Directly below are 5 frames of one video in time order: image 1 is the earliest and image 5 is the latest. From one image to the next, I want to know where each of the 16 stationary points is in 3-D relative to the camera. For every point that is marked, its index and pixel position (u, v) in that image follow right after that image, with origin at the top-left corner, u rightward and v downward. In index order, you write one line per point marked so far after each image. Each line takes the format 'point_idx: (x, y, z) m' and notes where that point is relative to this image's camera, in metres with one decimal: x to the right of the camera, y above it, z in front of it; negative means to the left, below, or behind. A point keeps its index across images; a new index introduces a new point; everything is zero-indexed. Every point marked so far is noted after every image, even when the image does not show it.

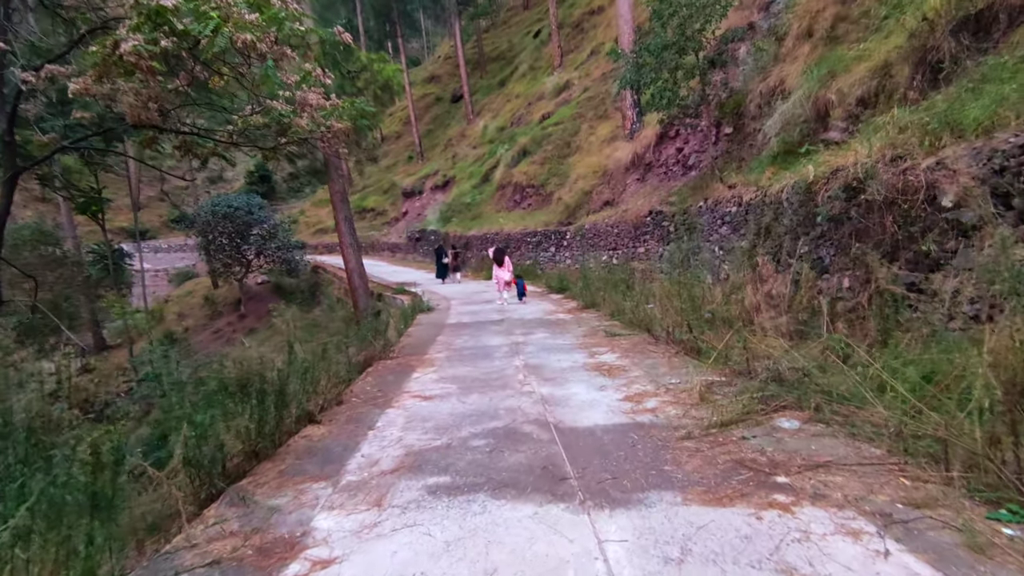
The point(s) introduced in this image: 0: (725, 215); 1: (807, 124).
0: (+3.7, +1.3, +9.7) m
1: (+4.6, +2.5, +8.6) m
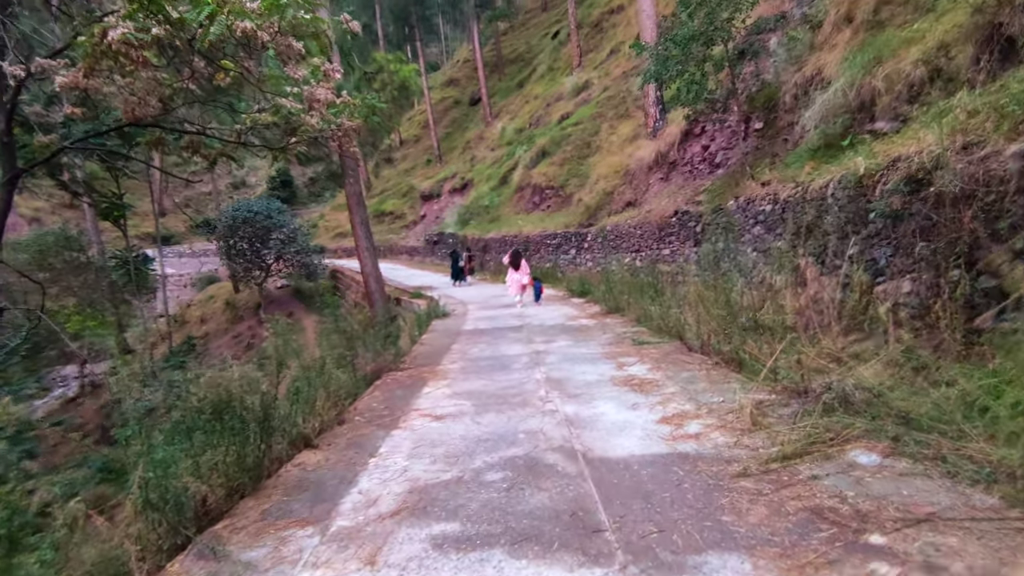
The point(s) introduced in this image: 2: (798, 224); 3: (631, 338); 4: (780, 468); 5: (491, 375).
0: (+4.1, +1.2, +9.1) m
1: (+4.9, +2.5, +8.0) m
2: (+3.8, +0.8, +7.4) m
3: (+1.6, -0.7, +7.3) m
4: (+1.4, -0.9, +2.8) m
5: (-0.2, -0.9, +5.6) m
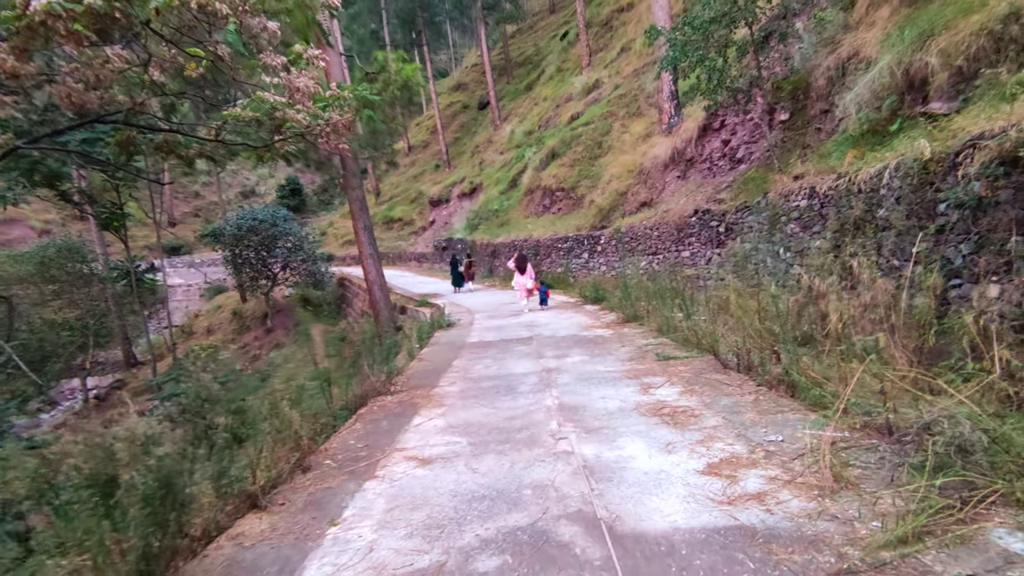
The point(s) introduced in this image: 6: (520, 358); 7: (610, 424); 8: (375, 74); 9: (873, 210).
0: (+4.2, +1.1, +8.2) m
1: (+4.9, +2.4, +7.1) m
2: (+3.9, +0.8, +6.5) m
3: (+1.7, -0.7, +6.5) m
4: (+1.4, -1.0, +2.0) m
5: (-0.2, -1.0, +4.8) m
6: (+0.1, -0.9, +6.8) m
7: (+0.7, -0.9, +3.8) m
8: (-2.9, +4.6, +11.9) m
9: (+3.9, +0.9, +6.0) m
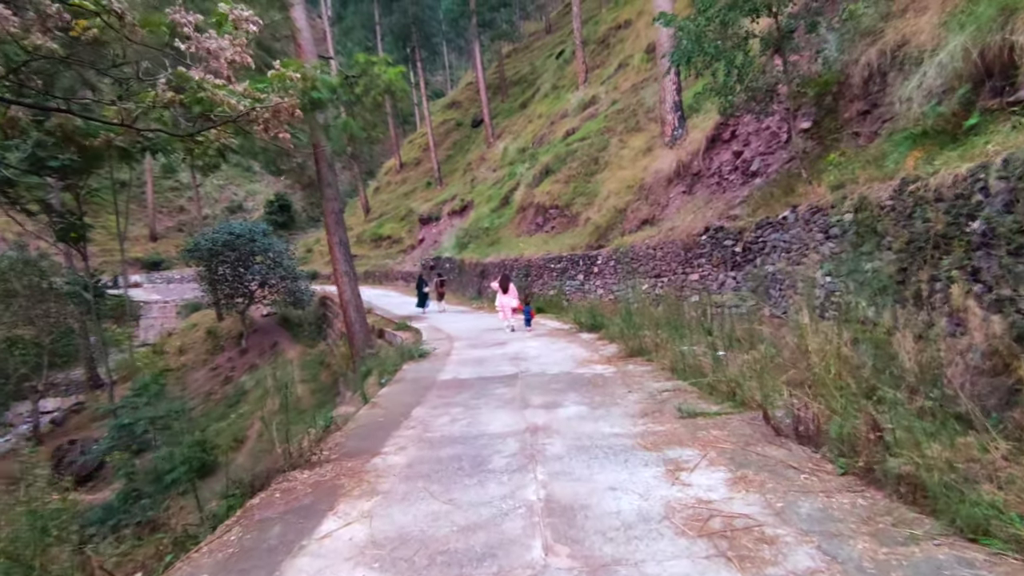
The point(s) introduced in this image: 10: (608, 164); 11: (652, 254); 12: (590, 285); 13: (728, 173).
0: (+4.0, +0.8, +6.8) m
1: (+4.7, +2.1, +5.7) m
2: (+3.7, +0.5, +5.1) m
3: (+1.4, -1.0, +5.0) m
4: (+1.2, -1.1, +0.4) m
5: (-0.4, -1.2, +3.3) m
6: (-0.1, -1.1, +5.3) m
7: (+0.5, -1.1, +2.3) m
8: (-3.1, +4.2, +10.5) m
9: (+3.7, +0.6, +4.6) m
10: (+3.5, +4.5, +19.9) m
11: (+3.1, +0.7, +12.2) m
12: (+2.1, +0.1, +14.7) m
13: (+4.8, +2.6, +12.2) m
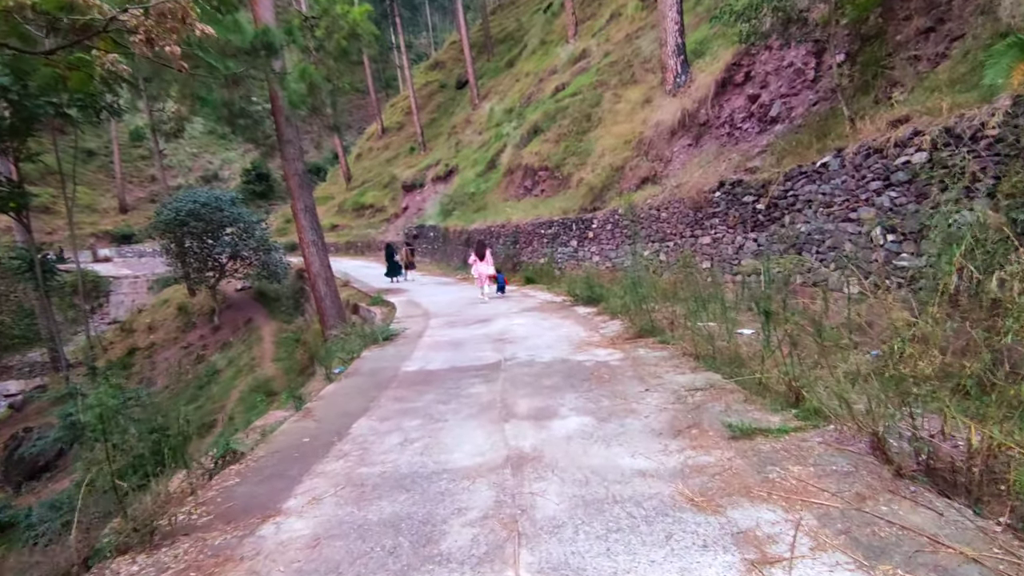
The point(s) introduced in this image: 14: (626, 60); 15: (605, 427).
0: (+3.7, +1.1, +5.3) m
1: (+4.5, +2.4, +4.2) m
2: (+3.5, +0.8, +3.6) m
3: (+1.3, -0.8, +3.6) m
4: (+1.1, -1.1, -1.0) m
5: (-0.5, -1.0, +1.8) m
6: (-0.3, -0.9, +3.9) m
7: (+0.4, -1.0, +0.9) m
8: (-3.5, +4.6, +8.7) m
9: (+3.6, +0.8, +3.2) m
10: (+3.0, +5.5, +18.2) m
11: (+2.8, +1.4, +10.7) m
12: (+1.7, +0.9, +13.2) m
13: (+4.4, +3.2, +10.7) m
14: (+4.1, +8.2, +19.8) m
15: (+0.6, -0.9, +3.5) m
